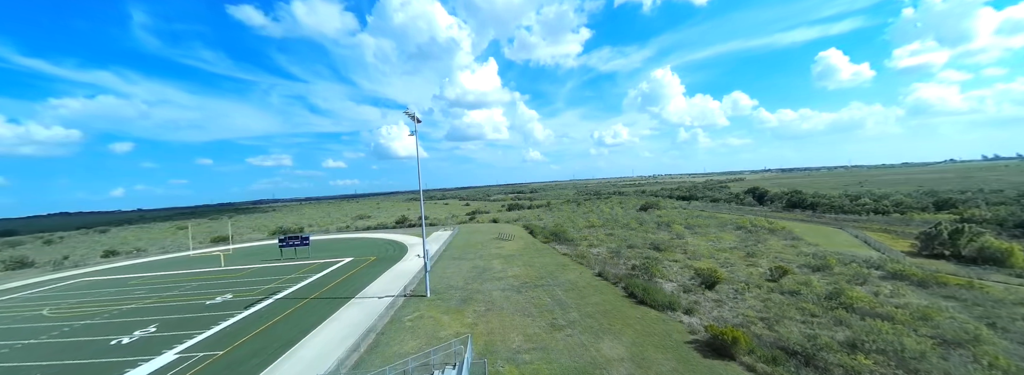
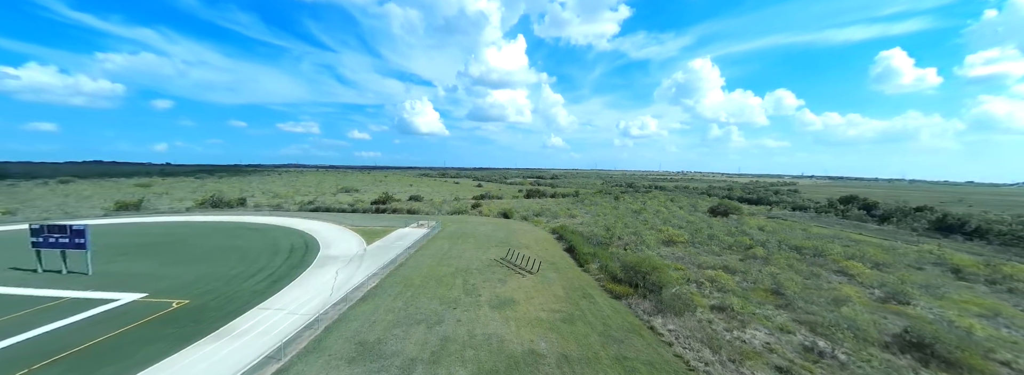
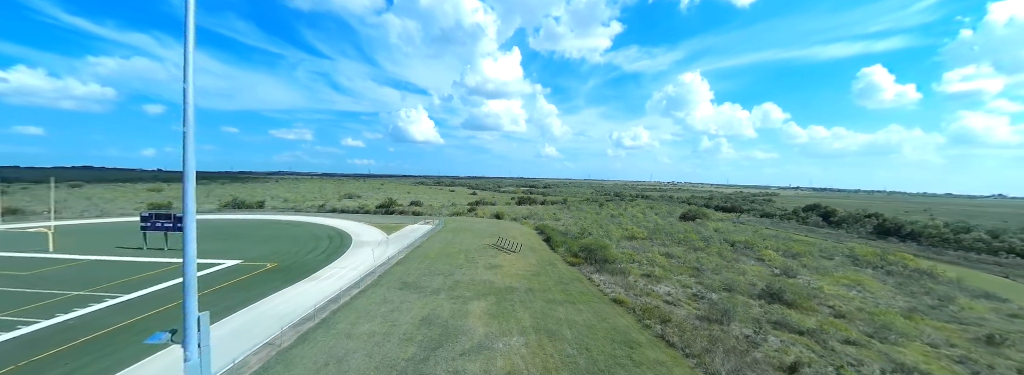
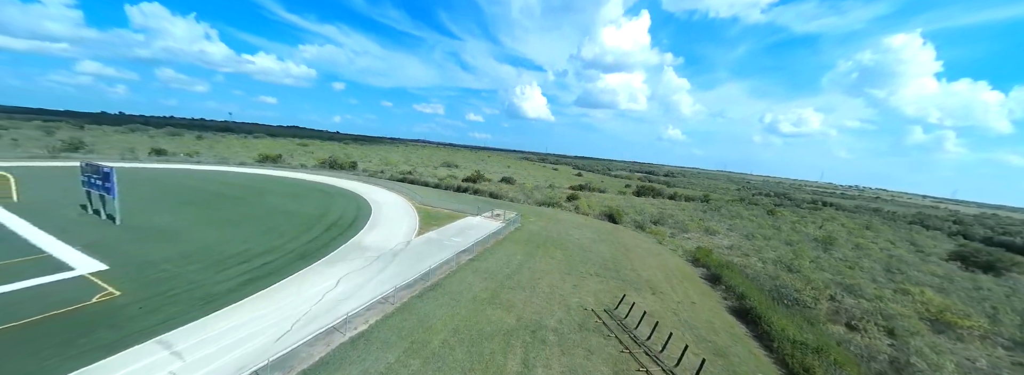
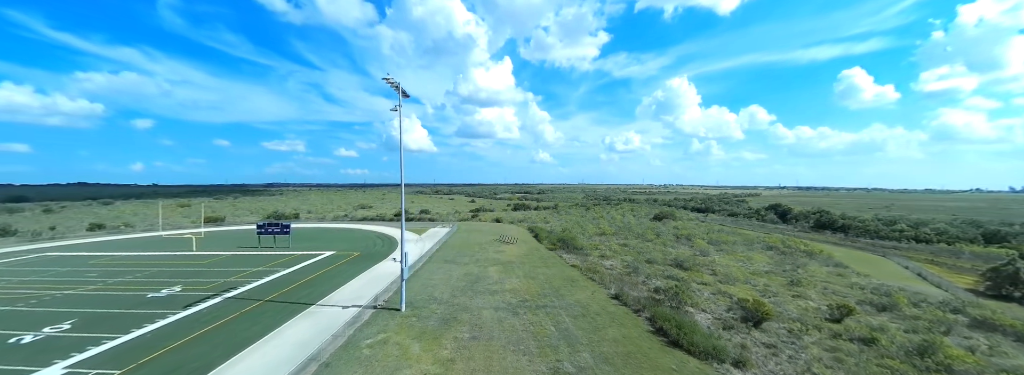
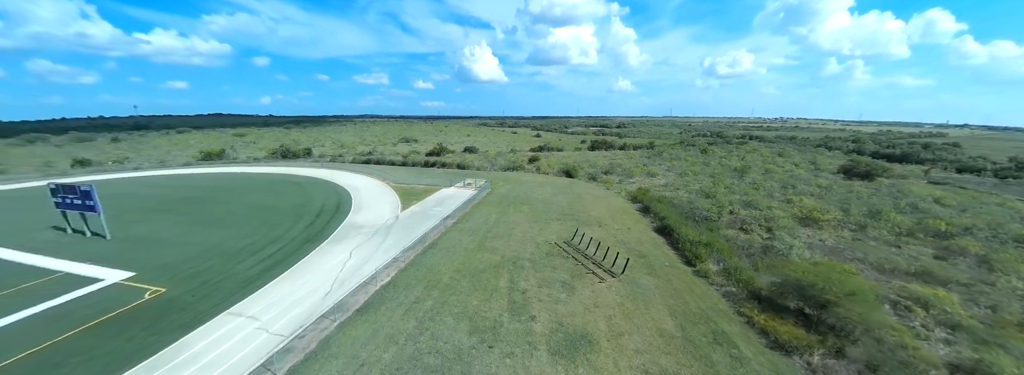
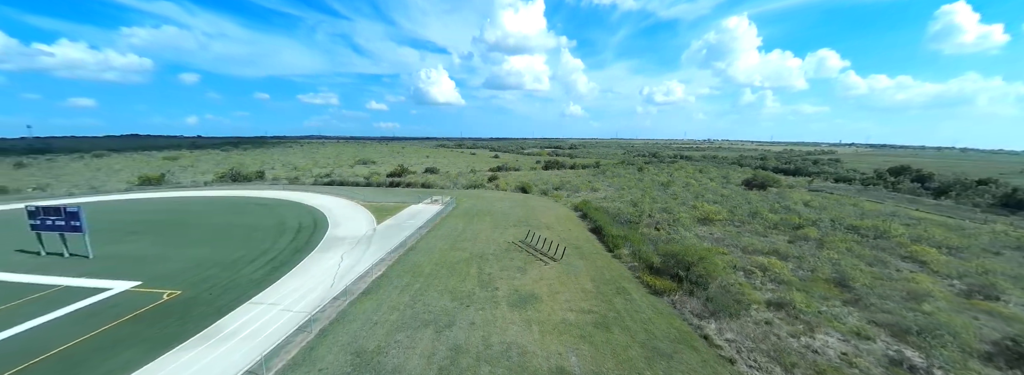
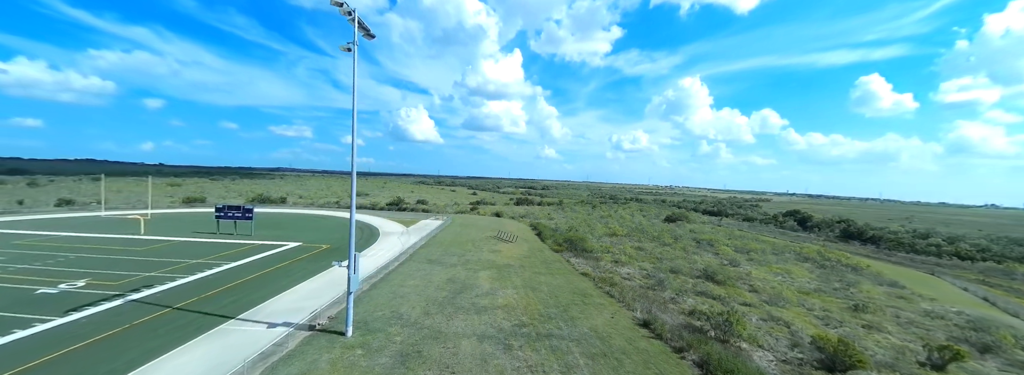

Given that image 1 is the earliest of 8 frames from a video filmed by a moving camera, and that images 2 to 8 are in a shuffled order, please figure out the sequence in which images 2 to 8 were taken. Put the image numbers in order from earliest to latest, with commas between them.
5, 8, 3, 2, 7, 6, 4
